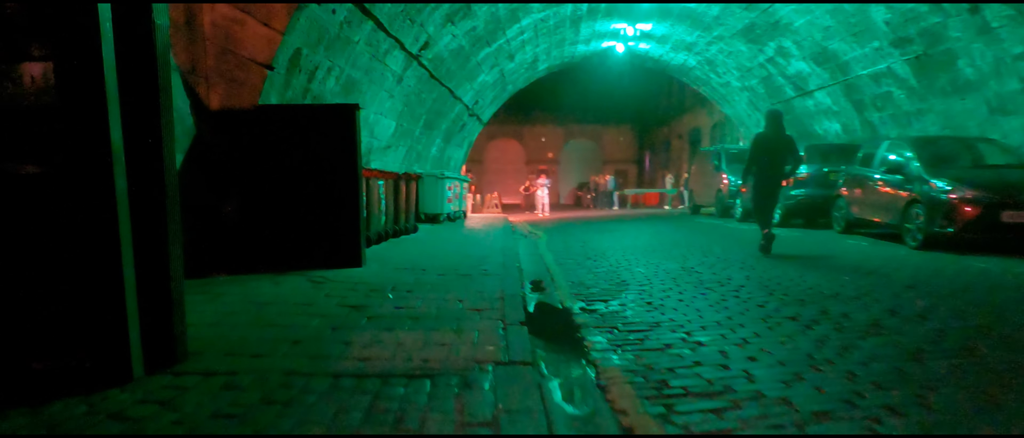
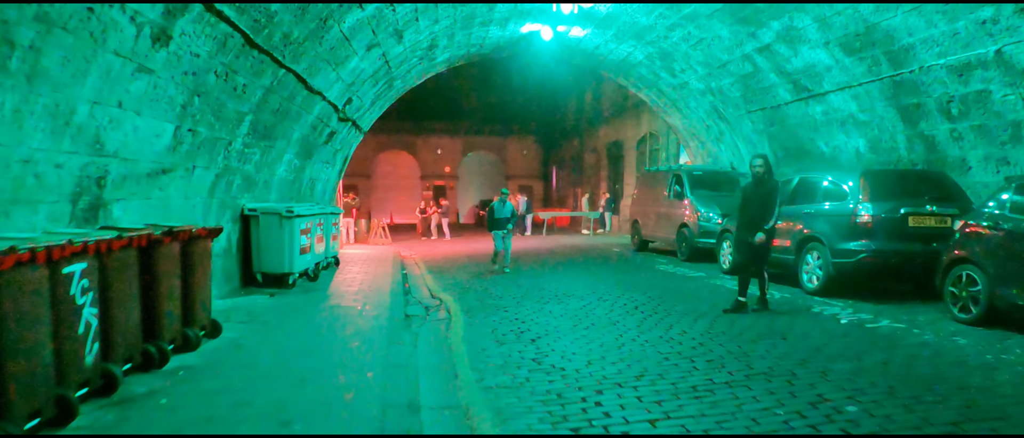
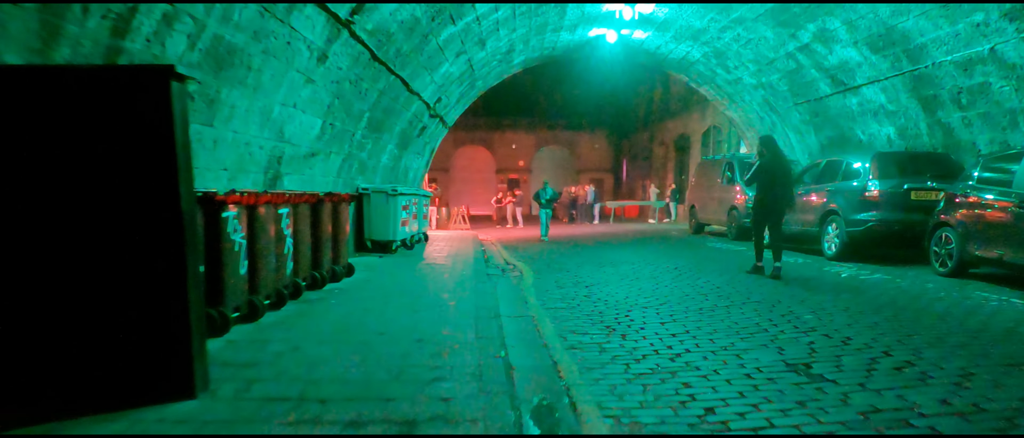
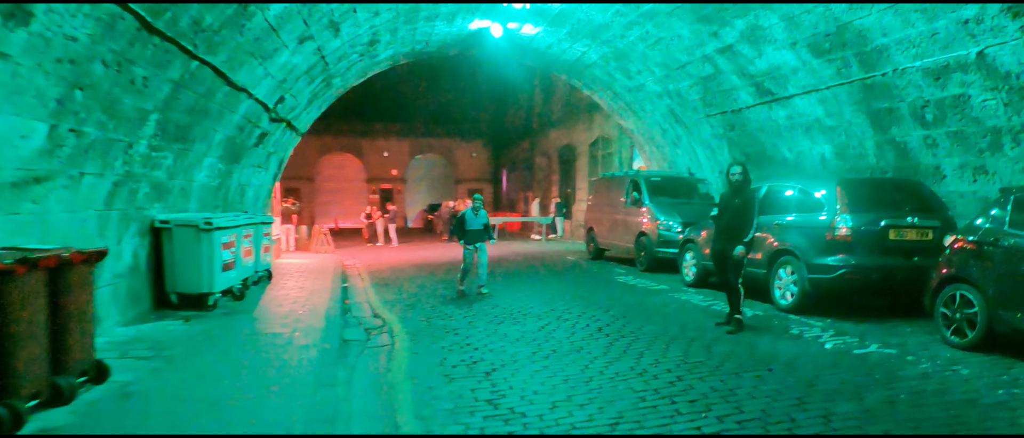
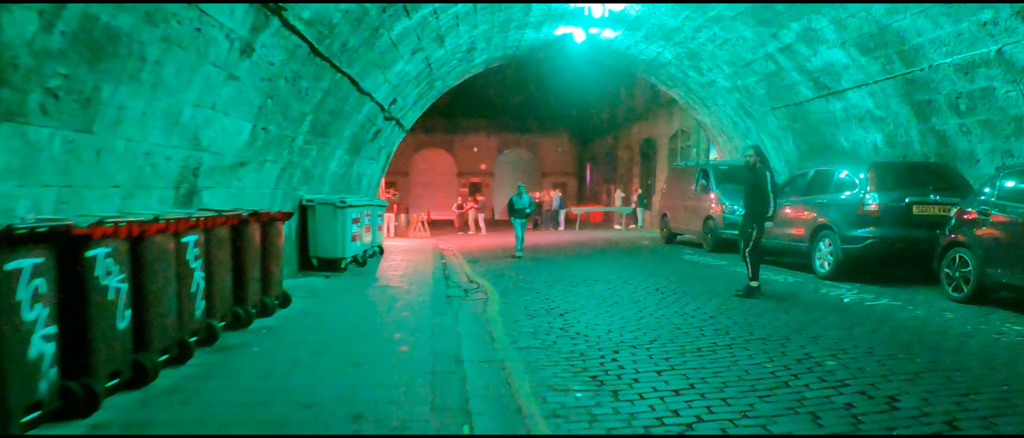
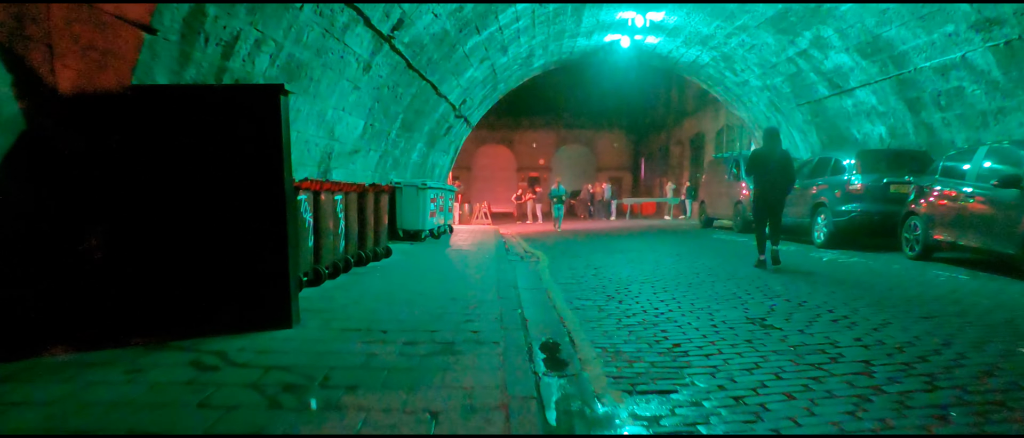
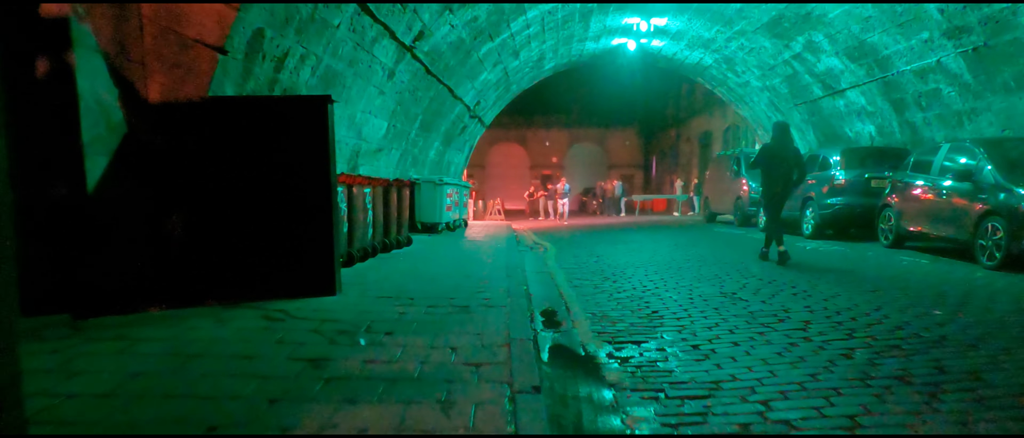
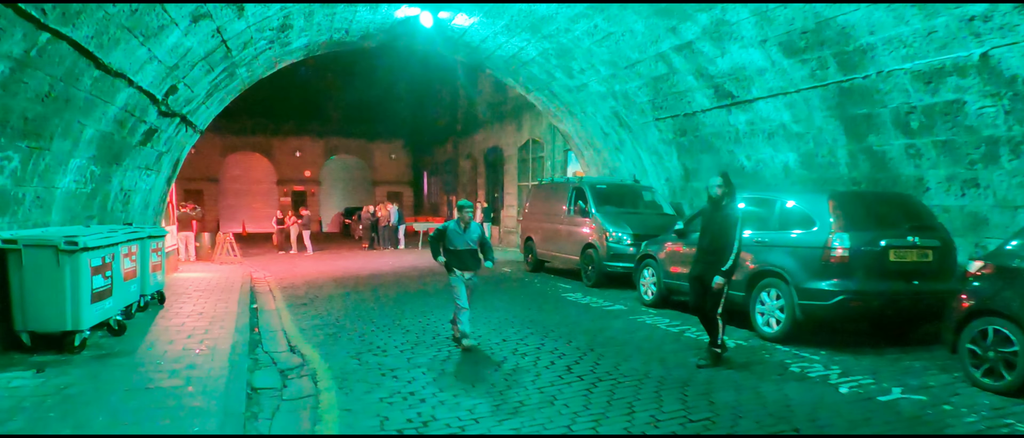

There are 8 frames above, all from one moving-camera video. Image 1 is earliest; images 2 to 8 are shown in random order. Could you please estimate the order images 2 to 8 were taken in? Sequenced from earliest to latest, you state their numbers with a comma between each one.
7, 6, 3, 5, 2, 4, 8
